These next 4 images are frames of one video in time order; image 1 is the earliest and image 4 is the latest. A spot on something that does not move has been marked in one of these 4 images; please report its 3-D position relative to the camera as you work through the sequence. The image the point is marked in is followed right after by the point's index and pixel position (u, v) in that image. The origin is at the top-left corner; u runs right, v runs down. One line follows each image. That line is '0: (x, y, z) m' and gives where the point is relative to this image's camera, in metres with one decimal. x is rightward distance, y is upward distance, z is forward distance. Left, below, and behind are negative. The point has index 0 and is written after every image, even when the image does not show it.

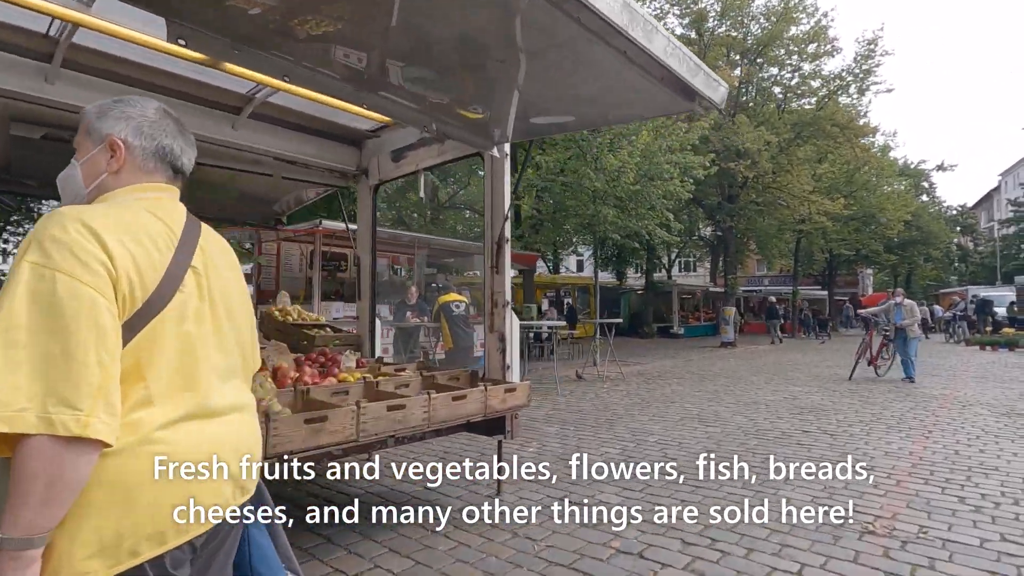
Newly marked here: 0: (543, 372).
0: (+1.0, -2.3, +14.4) m
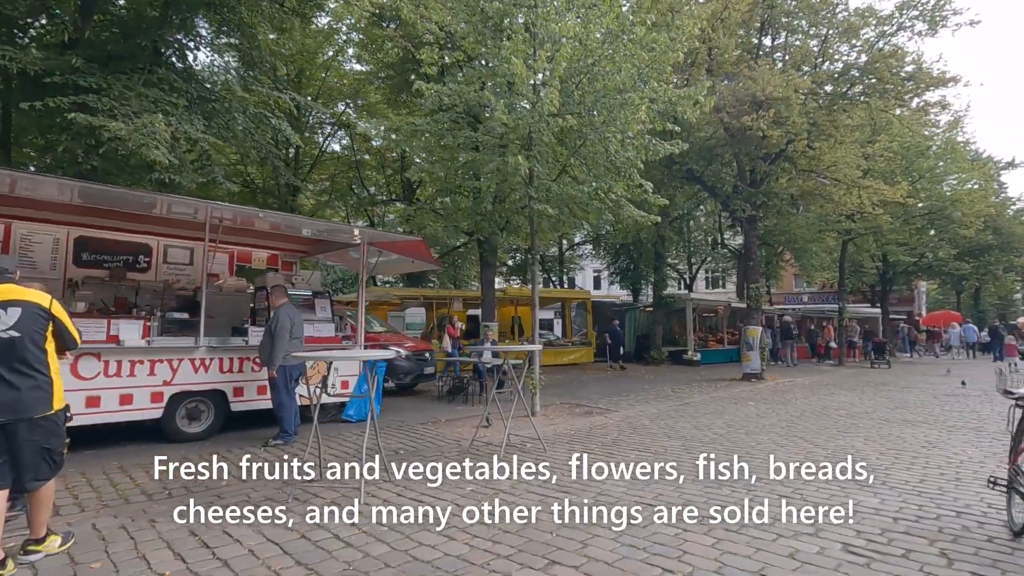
0: (-1.1, -2.4, +9.0) m
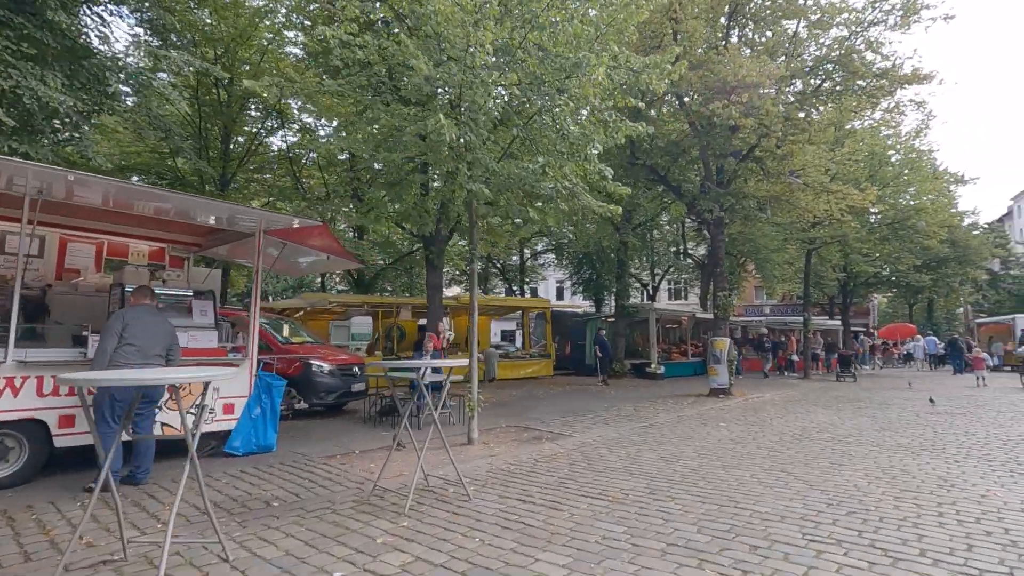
0: (-2.1, -2.3, +7.1) m
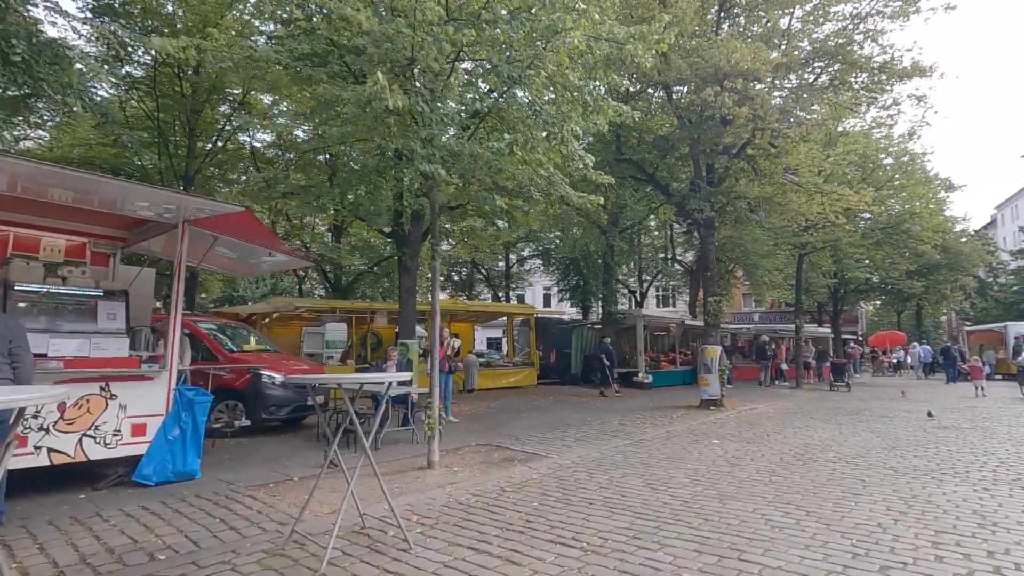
0: (-2.5, -2.3, +6.0) m
